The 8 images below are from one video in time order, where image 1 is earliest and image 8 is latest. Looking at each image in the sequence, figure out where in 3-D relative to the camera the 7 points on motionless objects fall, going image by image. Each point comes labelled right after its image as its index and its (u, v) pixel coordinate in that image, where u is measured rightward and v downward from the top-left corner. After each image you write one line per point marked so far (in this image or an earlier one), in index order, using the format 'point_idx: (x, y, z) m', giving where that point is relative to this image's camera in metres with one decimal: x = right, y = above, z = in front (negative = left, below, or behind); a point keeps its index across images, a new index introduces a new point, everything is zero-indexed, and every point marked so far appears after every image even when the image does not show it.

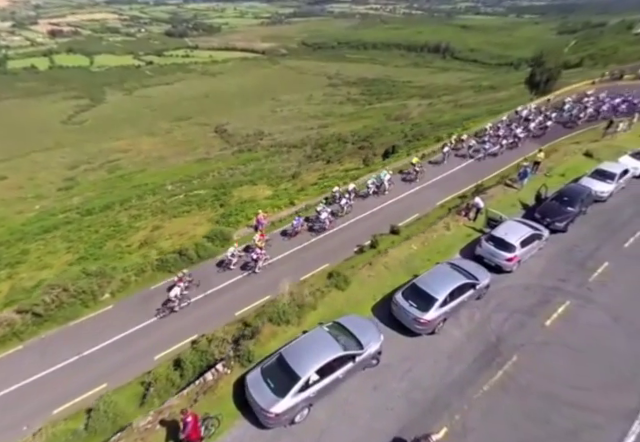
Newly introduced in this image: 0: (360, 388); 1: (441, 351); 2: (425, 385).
0: (+1.3, -5.5, +14.1) m
1: (+4.4, -4.7, +15.6) m
2: (+3.5, -5.5, +14.1) m
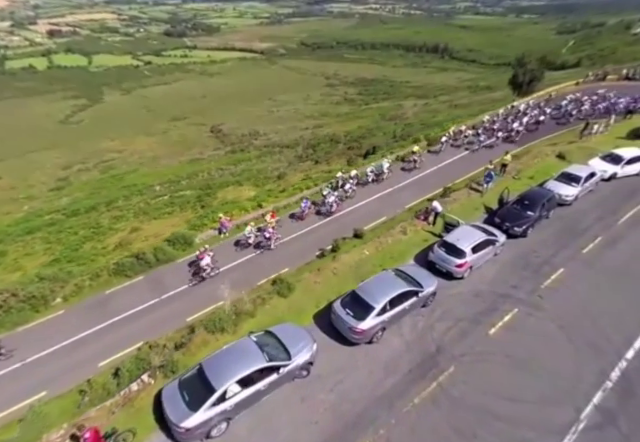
0: (-1.1, -5.7, +13.7) m
1: (+2.0, -5.0, +15.2) m
2: (+1.1, -5.7, +13.8) m
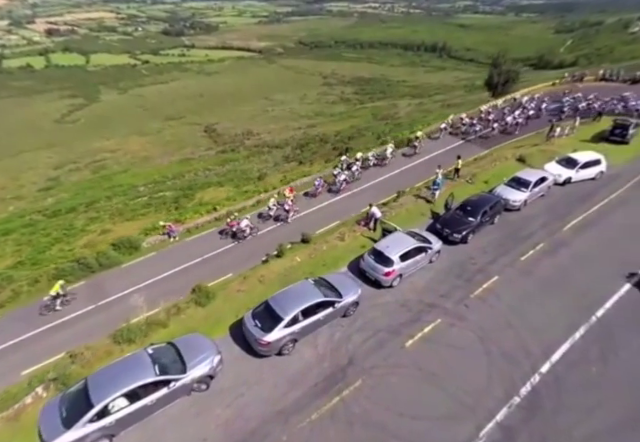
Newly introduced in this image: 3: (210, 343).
0: (-4.4, -6.1, +13.4) m
1: (-1.3, -5.3, +14.9) m
2: (-2.2, -6.1, +13.4) m
3: (-3.9, -4.3, +15.2) m
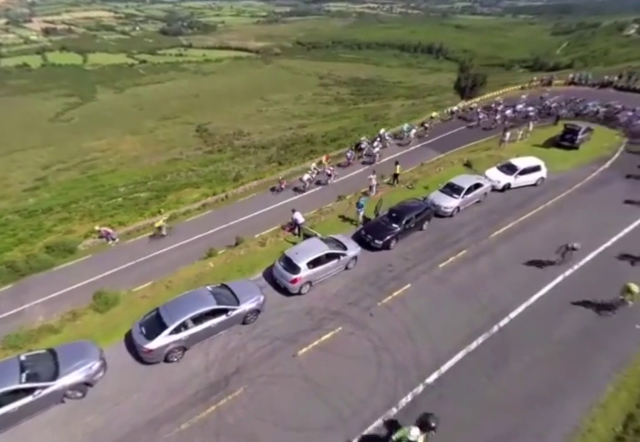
0: (-8.5, -6.4, +13.4) m
1: (-5.3, -5.6, +14.9) m
2: (-6.3, -6.4, +13.4) m
3: (-8.0, -4.6, +15.2) m
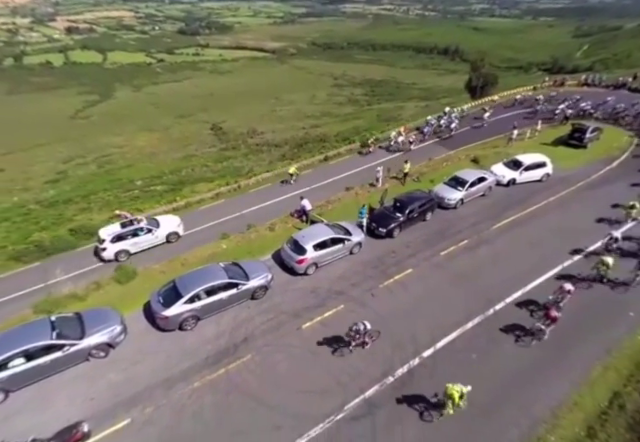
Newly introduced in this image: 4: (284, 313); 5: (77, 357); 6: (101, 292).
0: (-8.4, -5.4, +14.7) m
1: (-5.3, -4.8, +16.1) m
2: (-6.3, -5.5, +14.7) m
3: (-7.8, -3.7, +16.5) m
4: (-1.5, -3.9, +18.0) m
5: (-8.4, -4.8, +14.9) m
6: (-9.3, -3.1, +18.4) m
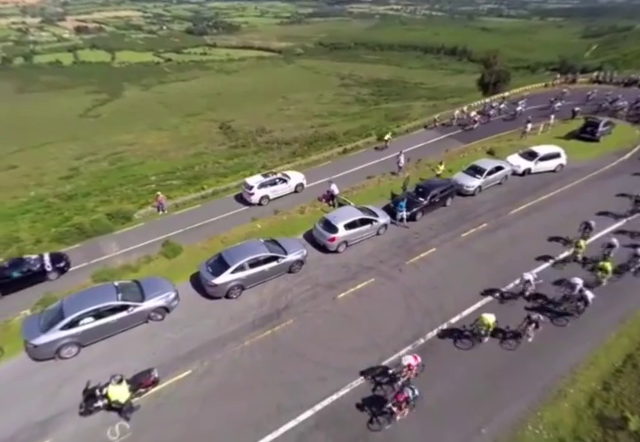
0: (-7.0, -4.4, +16.3) m
1: (-3.8, -3.8, +17.7) m
2: (-4.8, -4.5, +16.3) m
3: (-6.4, -2.7, +18.1) m
4: (0.0, -2.9, +19.5) m
5: (-7.0, -3.7, +16.5) m
6: (-7.8, -2.1, +20.0) m
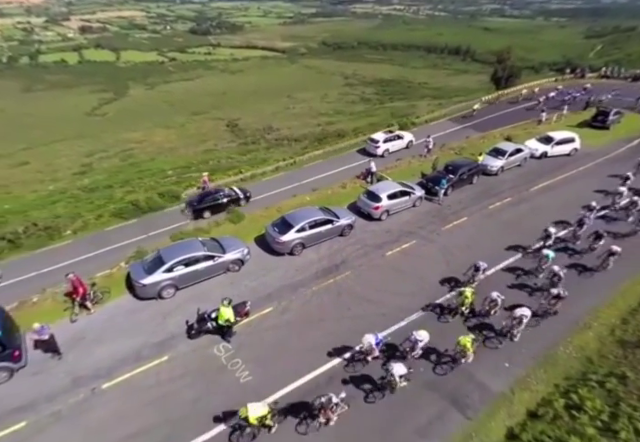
0: (-4.5, -2.8, +18.9) m
1: (-1.3, -2.1, +20.3) m
2: (-2.3, -2.9, +18.9) m
3: (-3.8, -1.0, +20.7) m
4: (+2.5, -1.3, +22.1) m
5: (-4.5, -2.1, +19.1) m
6: (-5.3, -0.4, +22.6) m
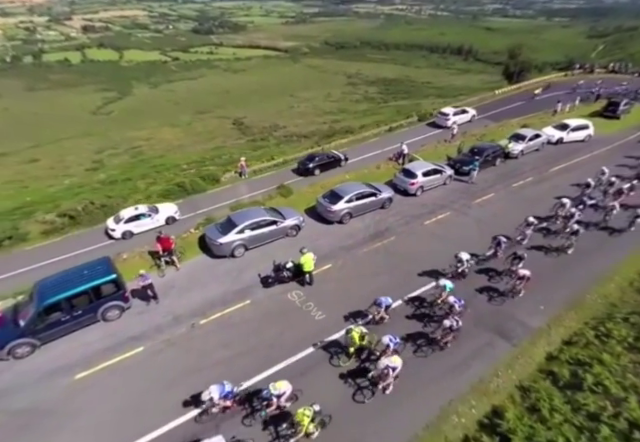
0: (-1.9, -1.2, +21.4) m
1: (+1.3, -0.6, +22.7) m
2: (+0.2, -1.3, +21.3) m
3: (-1.3, +0.5, +23.1) m
4: (+5.1, +0.3, +24.6) m
5: (-1.9, -0.5, +21.5) m
6: (-2.8, +1.1, +25.1) m
